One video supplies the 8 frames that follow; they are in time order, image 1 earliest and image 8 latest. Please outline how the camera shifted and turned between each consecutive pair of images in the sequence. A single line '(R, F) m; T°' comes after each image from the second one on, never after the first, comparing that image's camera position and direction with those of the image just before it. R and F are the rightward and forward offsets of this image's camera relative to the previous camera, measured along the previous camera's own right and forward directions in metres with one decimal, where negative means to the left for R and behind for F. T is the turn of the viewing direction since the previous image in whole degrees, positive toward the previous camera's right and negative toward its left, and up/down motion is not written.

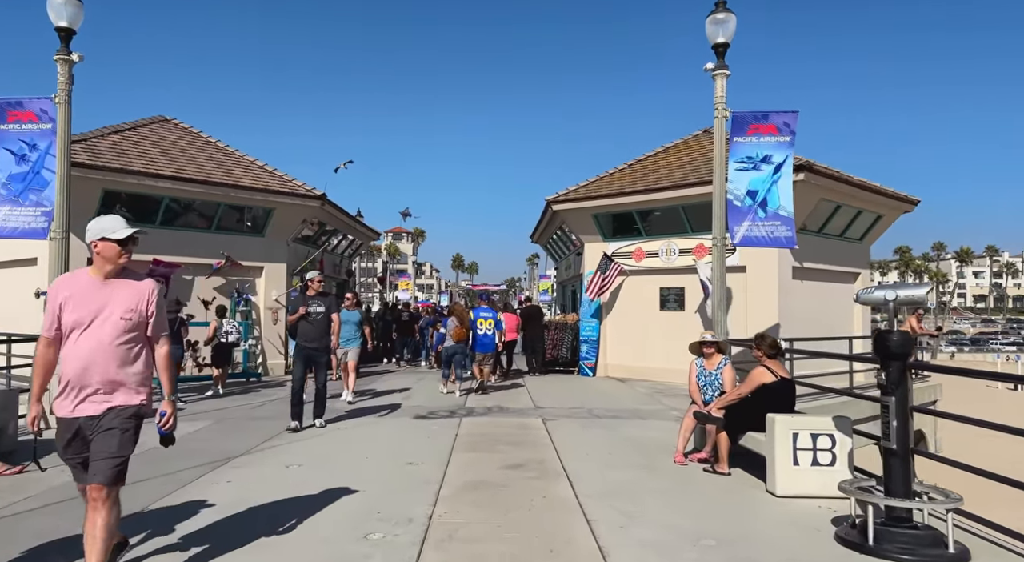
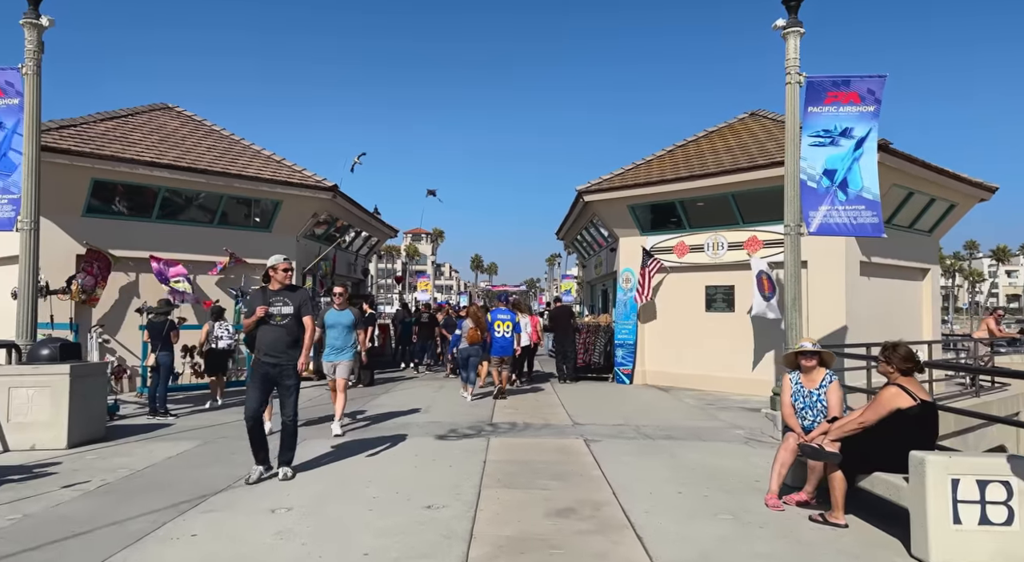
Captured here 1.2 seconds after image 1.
(-0.2, +1.3) m; -2°
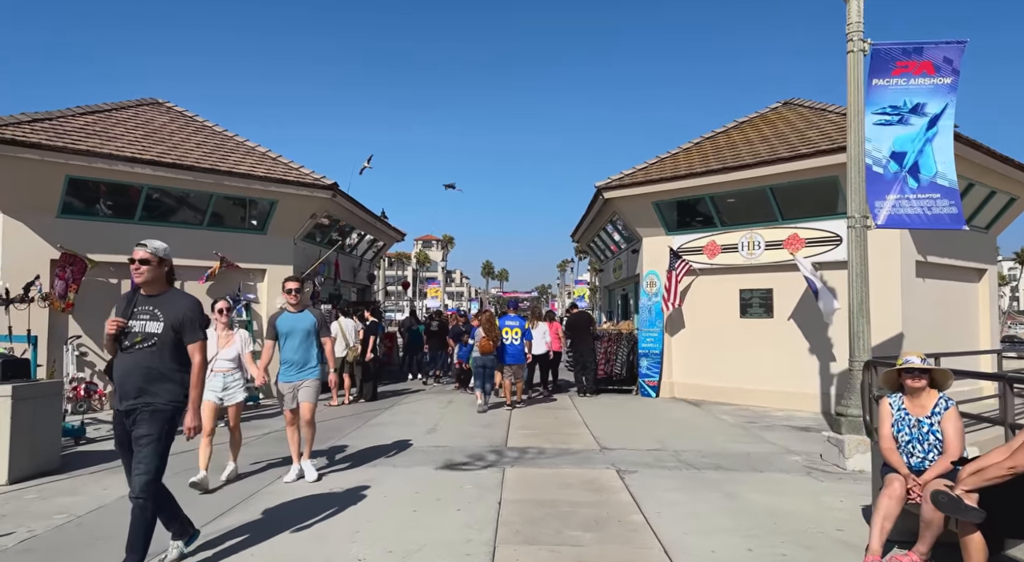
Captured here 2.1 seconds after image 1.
(-0.1, +1.1) m; -1°
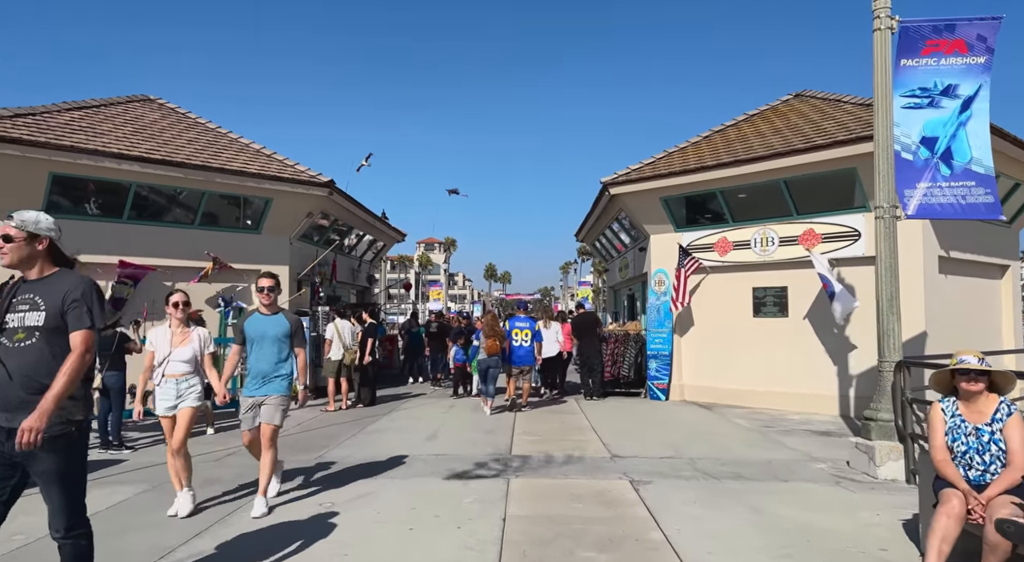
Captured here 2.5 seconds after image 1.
(0.0, +0.5) m; 0°
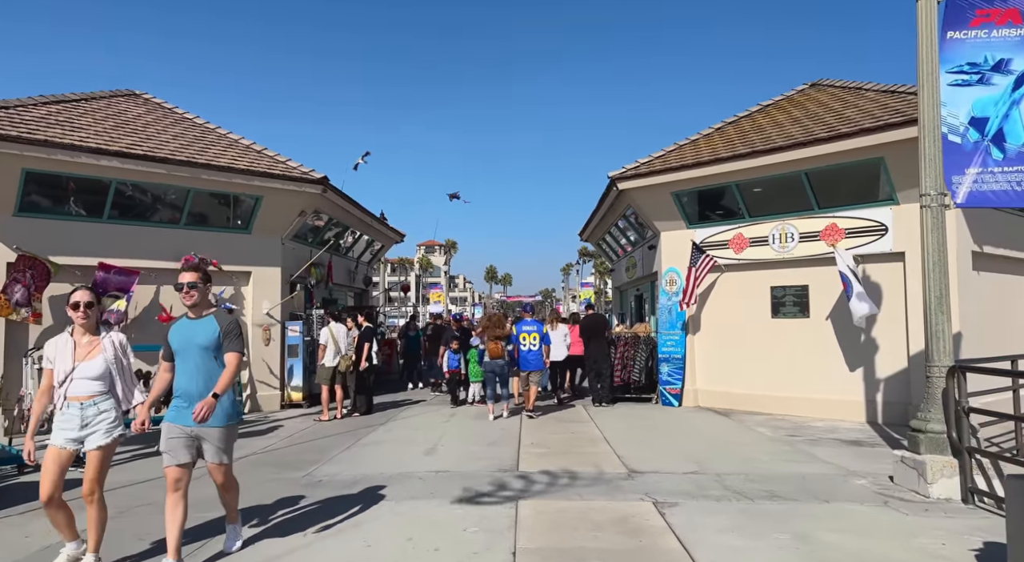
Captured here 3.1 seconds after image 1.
(-0.1, +0.6) m; 0°
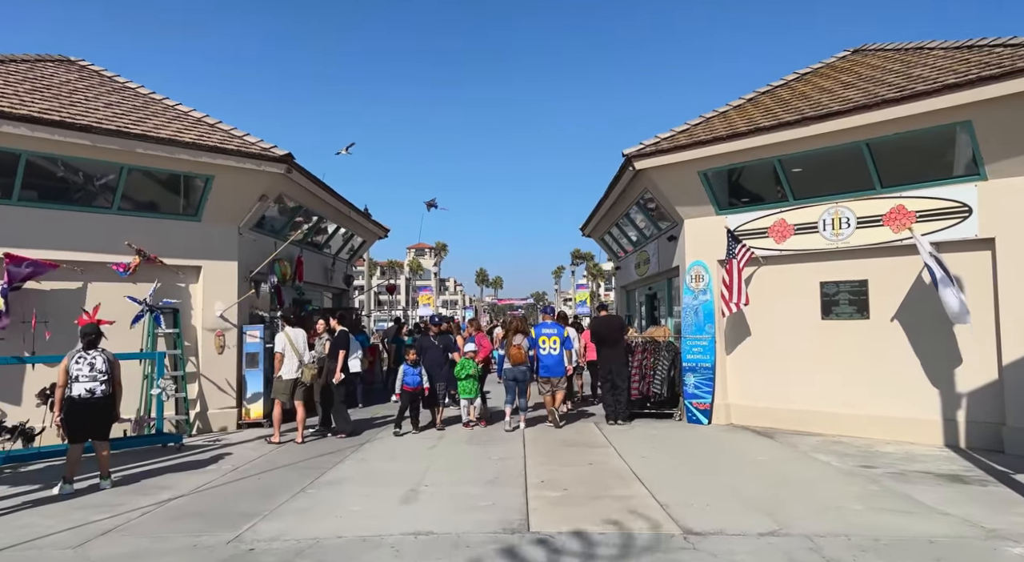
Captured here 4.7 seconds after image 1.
(-0.1, +1.8) m; +1°
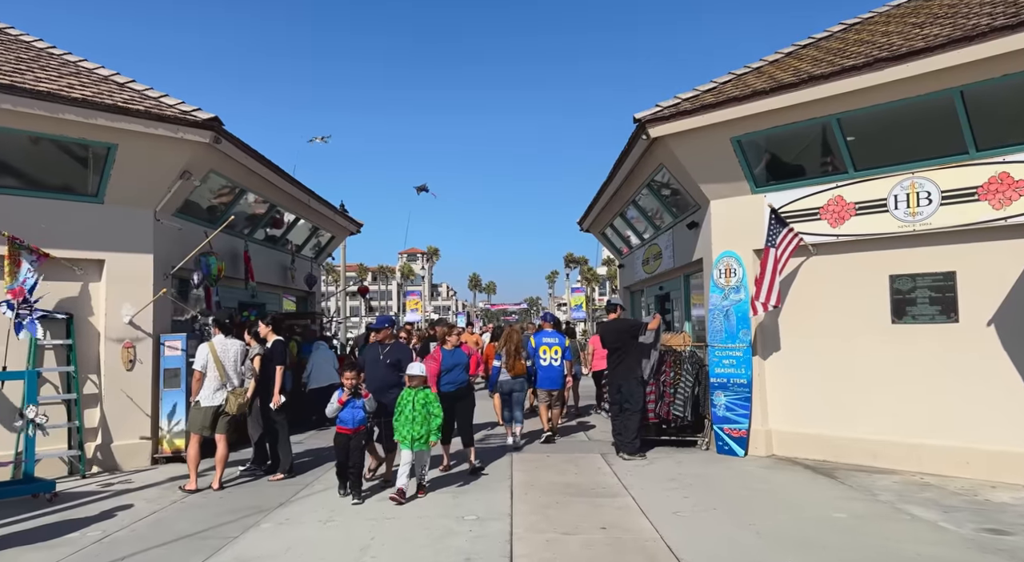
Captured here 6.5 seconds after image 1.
(+0.1, +2.0) m; +1°
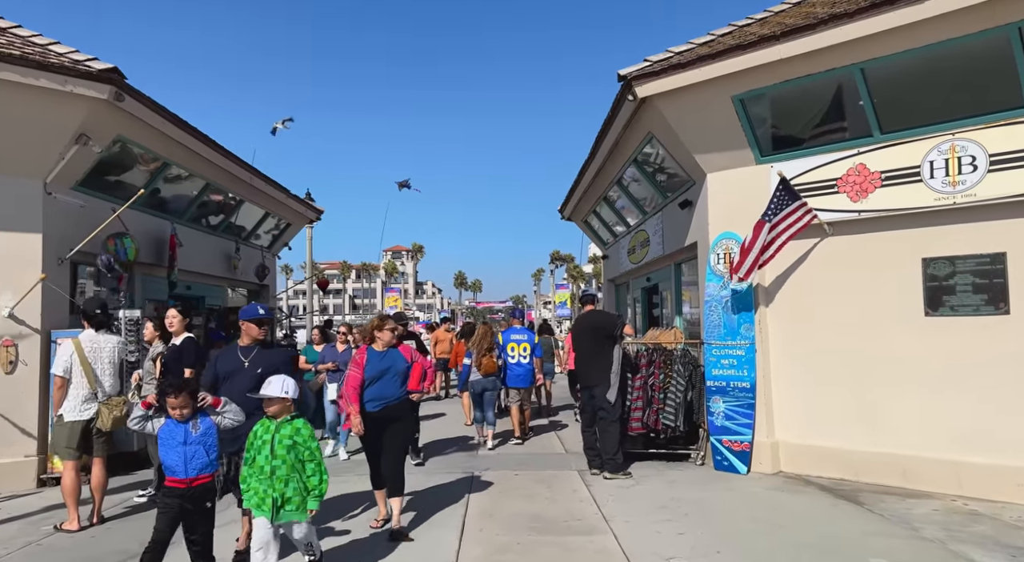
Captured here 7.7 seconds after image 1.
(+0.3, +1.3) m; +1°
